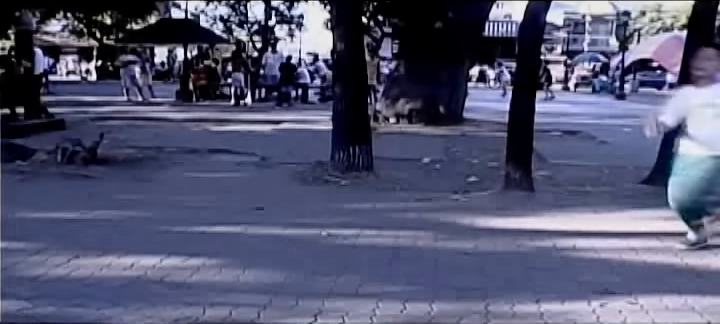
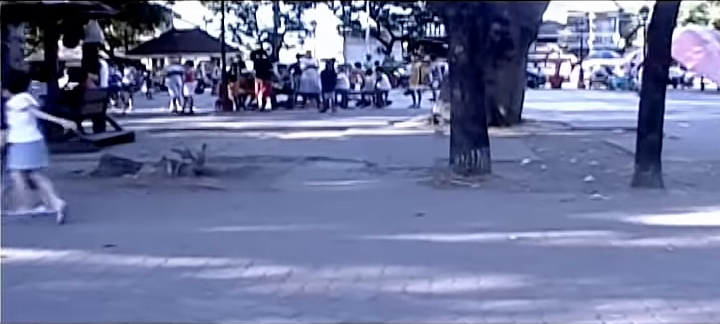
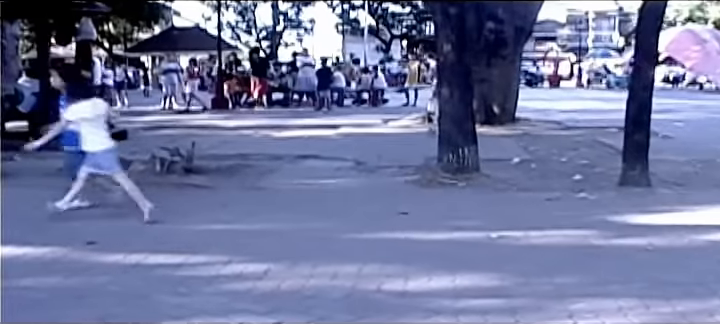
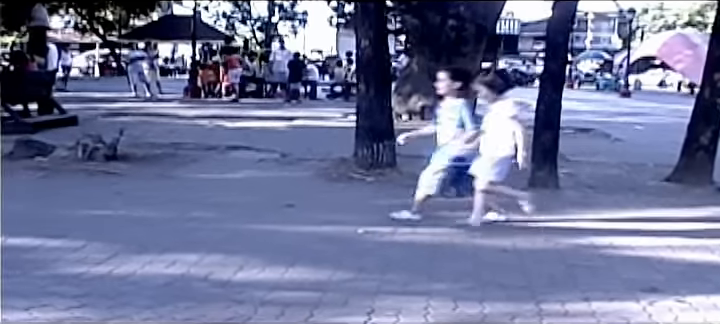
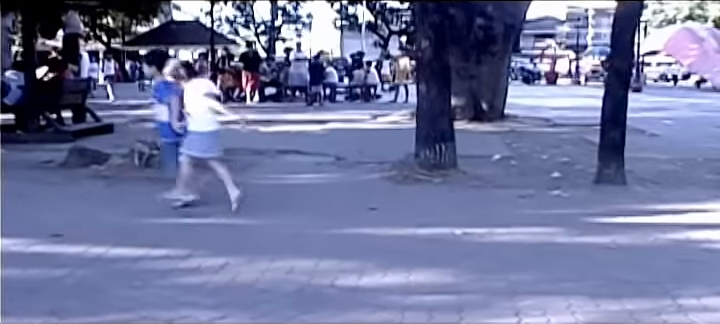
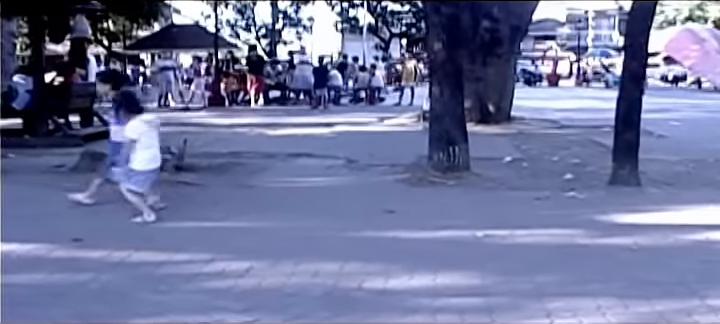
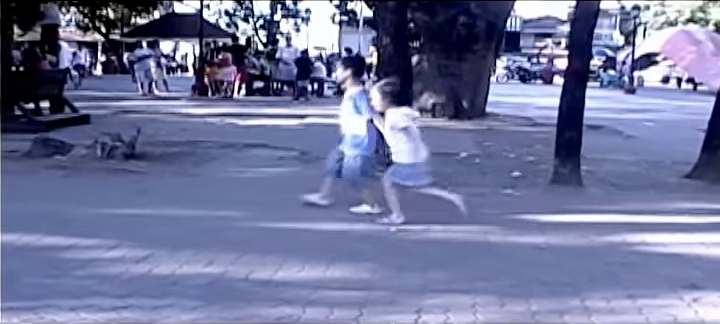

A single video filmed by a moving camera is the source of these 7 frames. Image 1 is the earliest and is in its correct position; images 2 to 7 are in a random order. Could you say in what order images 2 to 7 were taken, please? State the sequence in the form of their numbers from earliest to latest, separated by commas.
4, 7, 5, 6, 3, 2
